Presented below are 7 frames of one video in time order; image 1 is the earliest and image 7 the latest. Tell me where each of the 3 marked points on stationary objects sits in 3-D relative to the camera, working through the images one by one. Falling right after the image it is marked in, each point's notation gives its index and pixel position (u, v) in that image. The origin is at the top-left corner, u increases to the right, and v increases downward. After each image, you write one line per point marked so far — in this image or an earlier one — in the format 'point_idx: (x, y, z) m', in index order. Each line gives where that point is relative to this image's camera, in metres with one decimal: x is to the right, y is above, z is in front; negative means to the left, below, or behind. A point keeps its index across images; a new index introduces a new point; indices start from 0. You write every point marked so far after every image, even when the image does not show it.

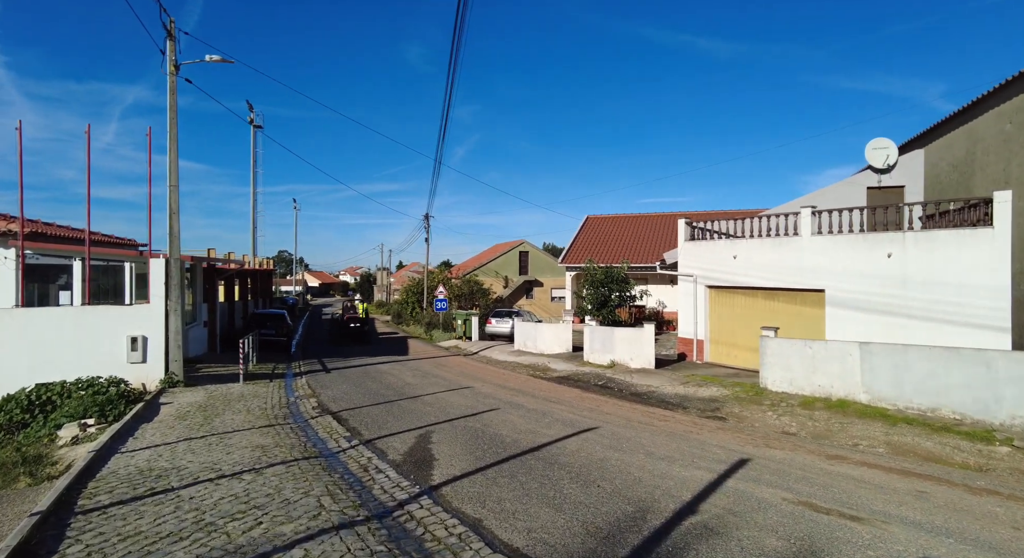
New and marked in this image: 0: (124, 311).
0: (-9.1, -0.8, +11.8) m
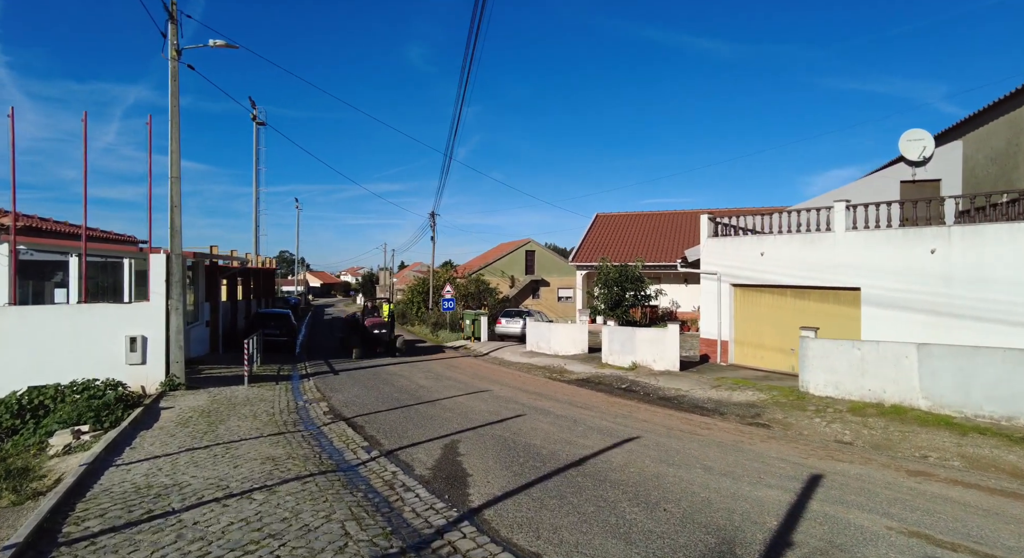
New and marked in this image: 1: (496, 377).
0: (-8.6, -0.7, +11.2) m
1: (-0.4, -2.6, +13.6) m
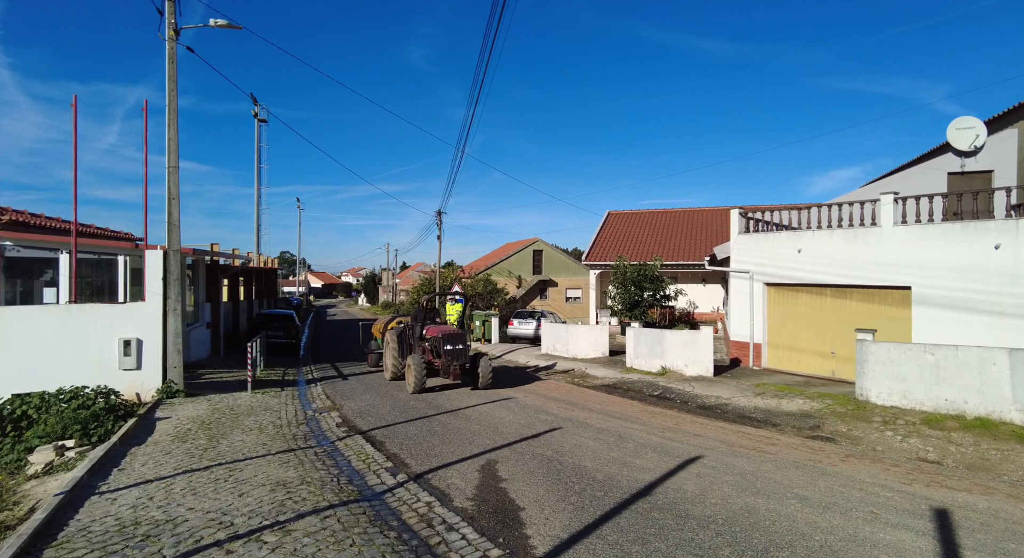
0: (-8.1, -0.6, +10.3) m
1: (+0.1, -2.6, +12.7) m
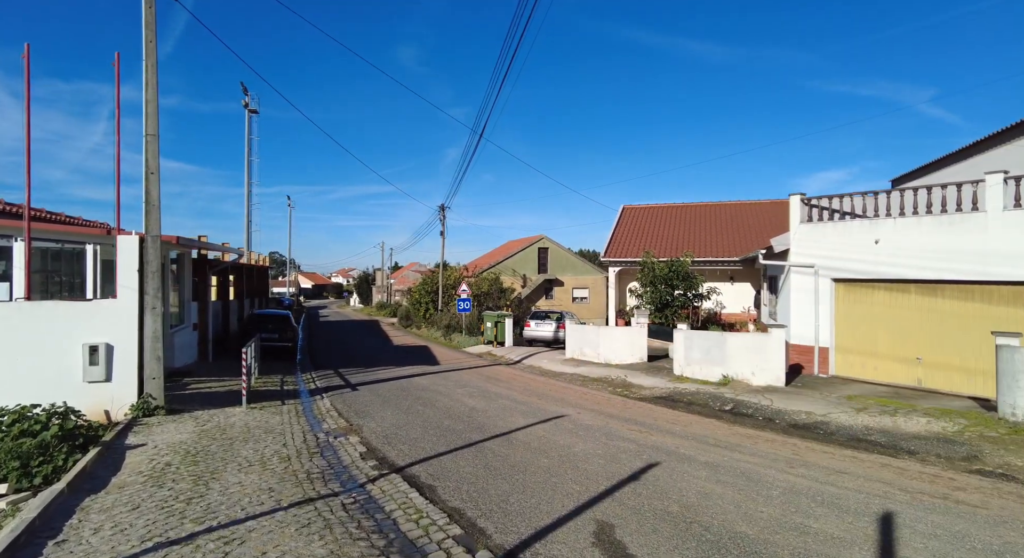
0: (-7.2, -0.5, +8.4) m
1: (+0.9, -2.5, +10.9) m
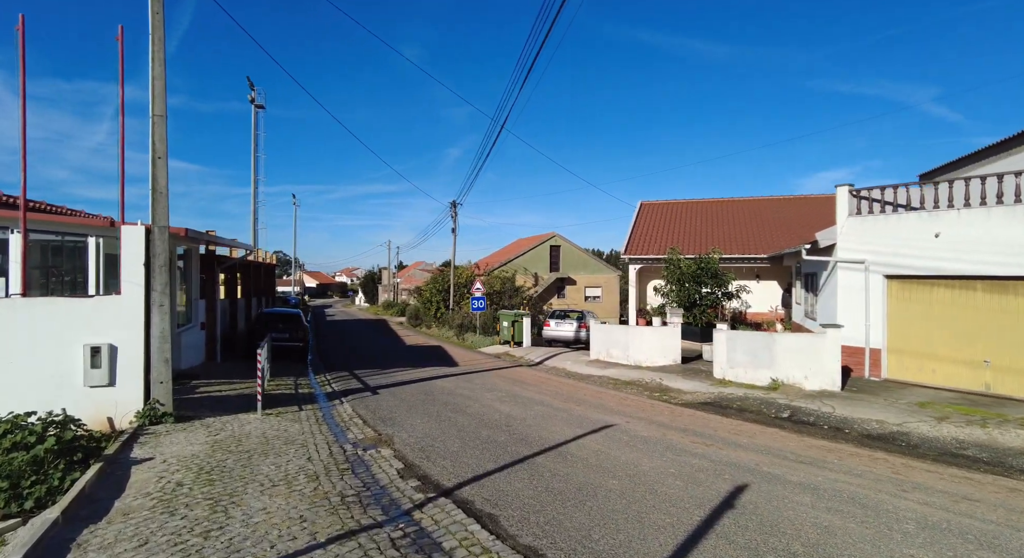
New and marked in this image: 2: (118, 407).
0: (-6.5, -0.4, +7.6) m
1: (+1.6, -2.4, +10.1) m
2: (-6.0, -2.0, +7.8) m
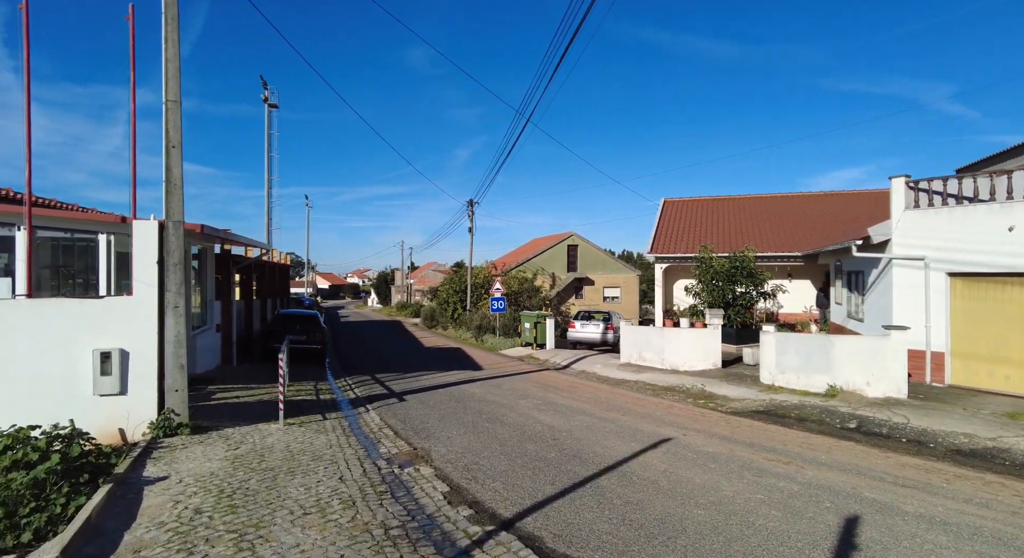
0: (-5.9, -0.4, +7.0) m
1: (+2.3, -2.4, +9.4) m
2: (-5.4, -1.9, +7.2) m
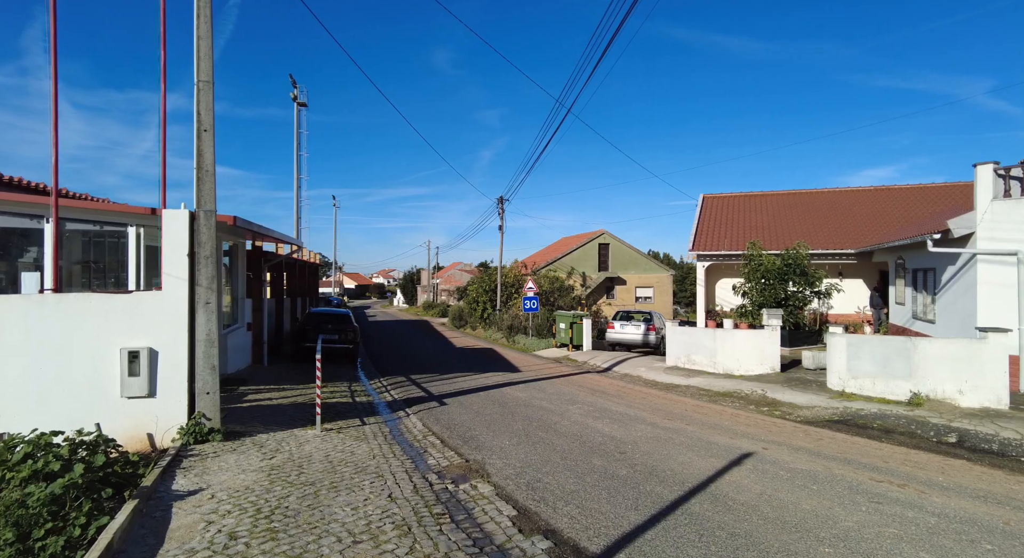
0: (-5.1, -0.3, +6.6) m
1: (+3.2, -2.3, +8.5) m
2: (-4.6, -1.9, +6.7) m
